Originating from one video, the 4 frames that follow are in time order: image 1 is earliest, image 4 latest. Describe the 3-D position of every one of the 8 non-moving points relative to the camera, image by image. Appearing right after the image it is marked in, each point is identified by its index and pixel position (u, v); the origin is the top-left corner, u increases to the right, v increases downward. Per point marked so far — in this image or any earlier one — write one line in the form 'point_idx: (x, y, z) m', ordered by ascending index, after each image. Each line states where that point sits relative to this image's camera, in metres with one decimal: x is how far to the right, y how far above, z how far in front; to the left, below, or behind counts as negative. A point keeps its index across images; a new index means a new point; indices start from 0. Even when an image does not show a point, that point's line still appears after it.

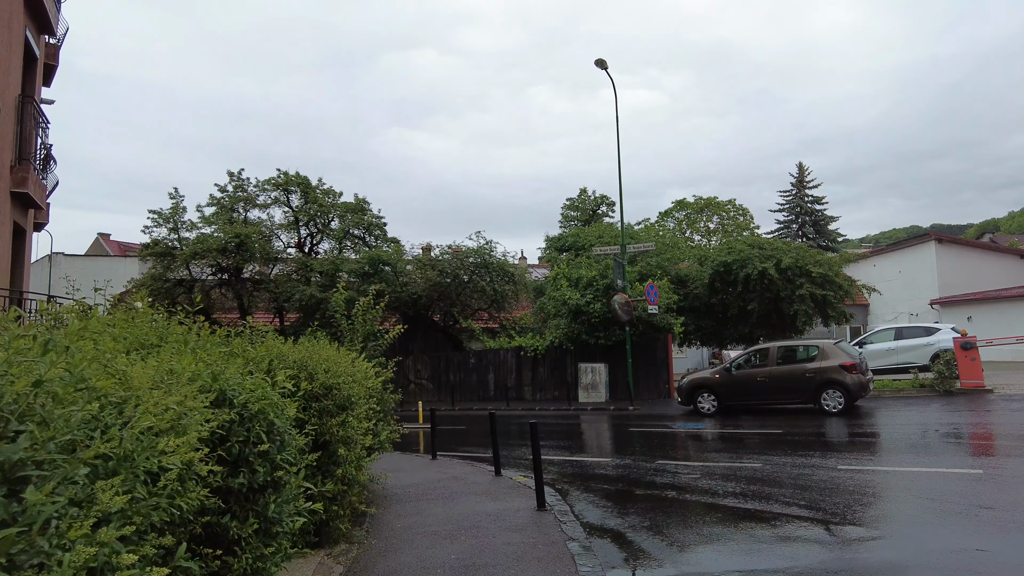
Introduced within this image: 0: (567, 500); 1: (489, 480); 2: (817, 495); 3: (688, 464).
0: (+0.6, -2.4, +7.3) m
1: (-0.3, -2.4, +8.1) m
2: (+3.4, -2.3, +7.2) m
3: (+2.5, -2.6, +9.4) m
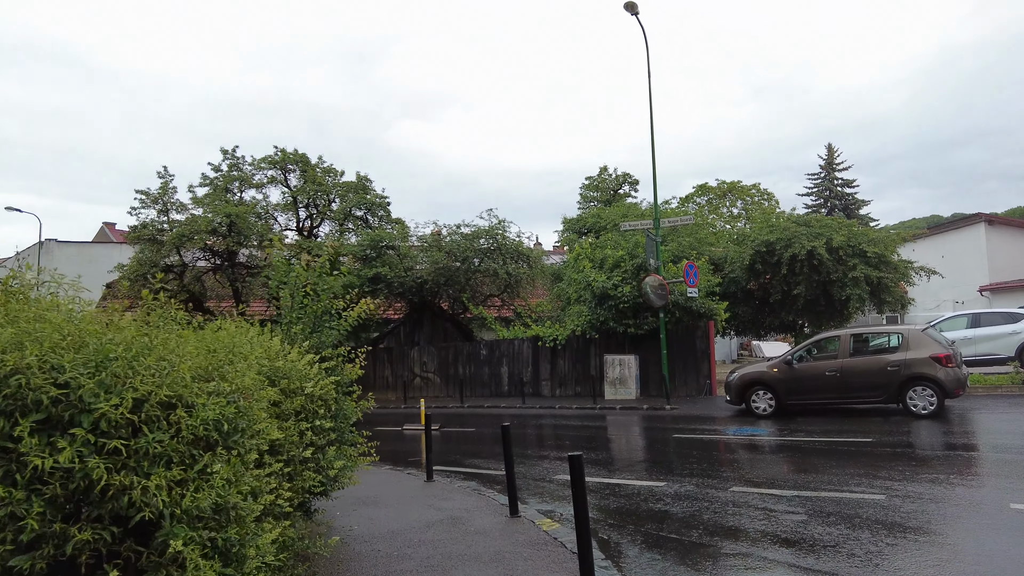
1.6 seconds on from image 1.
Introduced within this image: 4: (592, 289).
0: (+0.8, -2.0, +4.8) m
1: (-0.1, -2.1, +5.6) m
2: (+3.6, -1.9, +4.6) m
3: (+2.8, -2.2, +6.8) m
4: (+2.2, 0.0, +18.2) m
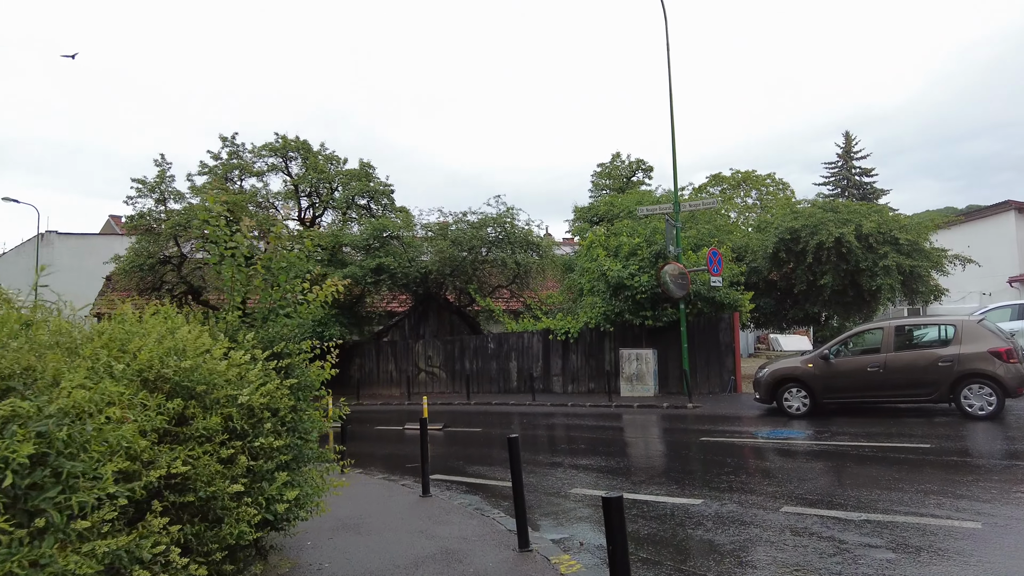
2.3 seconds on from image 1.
0: (+0.9, -1.9, +3.6) m
1: (0.0, -1.9, +4.4) m
2: (+3.6, -1.8, +3.4) m
3: (+2.9, -2.0, +5.7) m
4: (+2.5, +0.2, +17.0) m
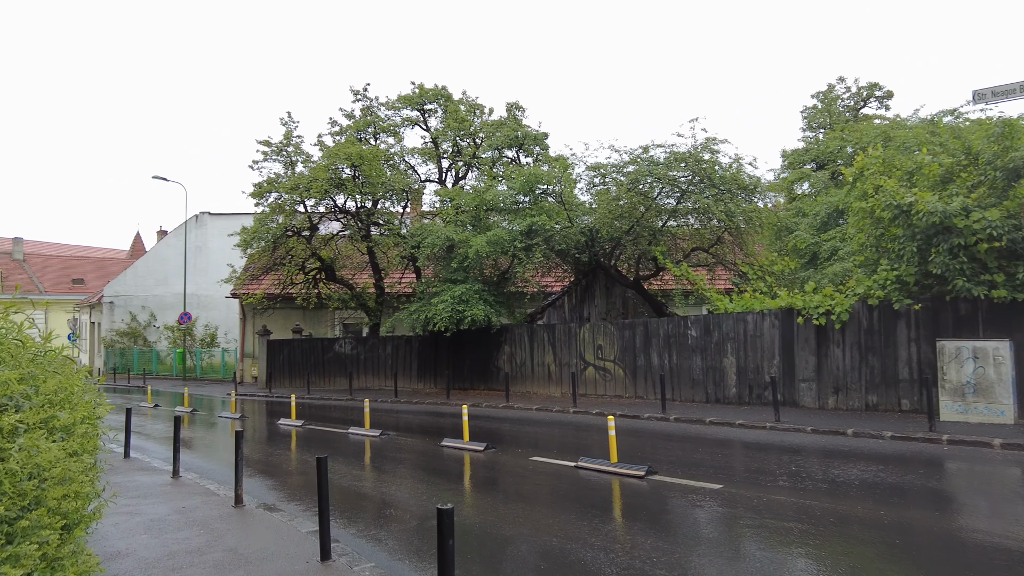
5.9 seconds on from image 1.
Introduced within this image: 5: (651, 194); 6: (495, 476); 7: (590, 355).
0: (+1.5, -1.4, -2.6) m
1: (+0.9, -1.4, -1.6) m
2: (+4.2, -1.3, -3.5) m
3: (+3.9, -1.4, -1.1) m
4: (+6.2, +1.1, +9.9) m
5: (+3.5, +2.4, +17.1) m
6: (-0.3, -2.7, +9.5) m
7: (+2.1, -1.8, +17.4) m
